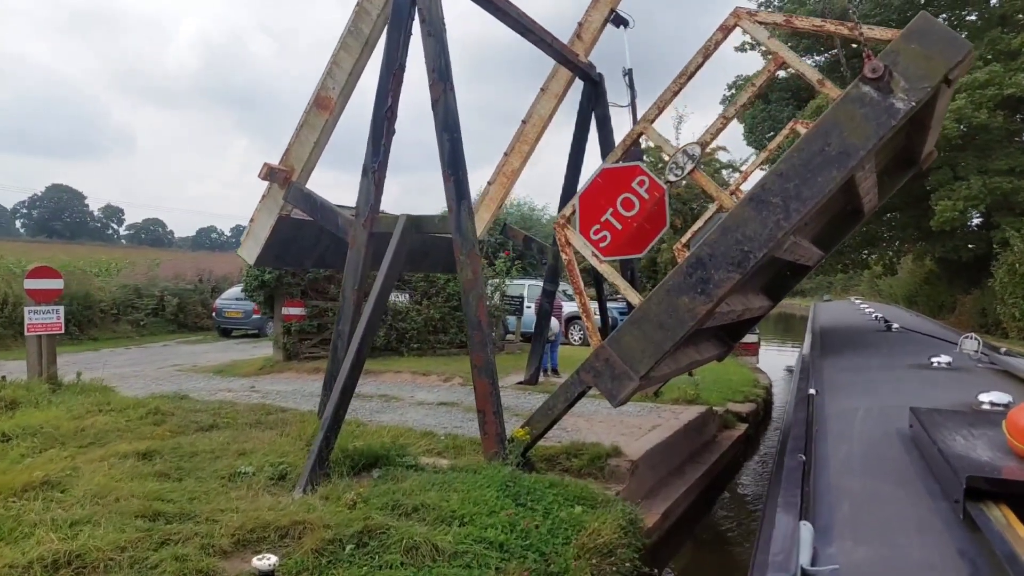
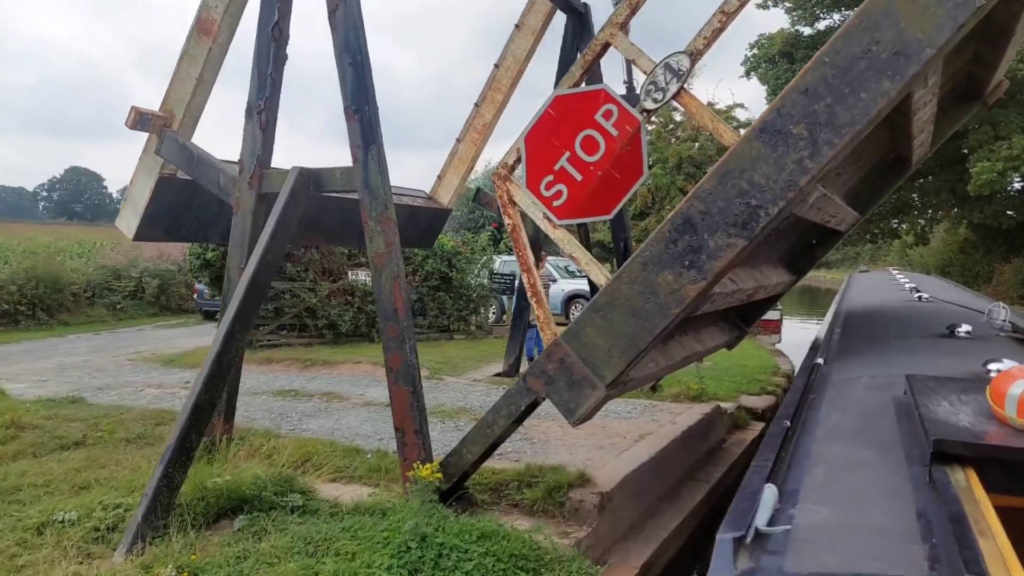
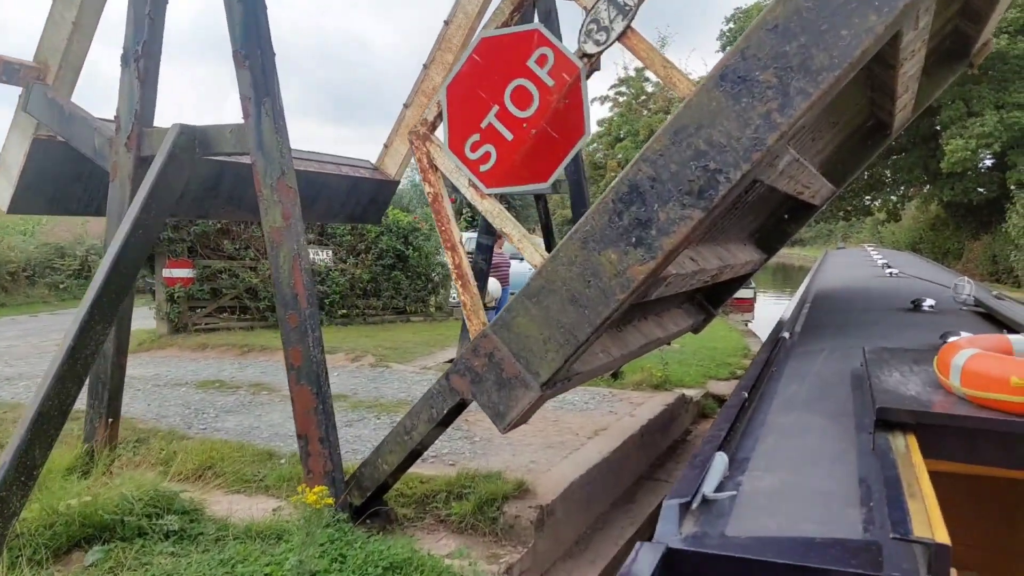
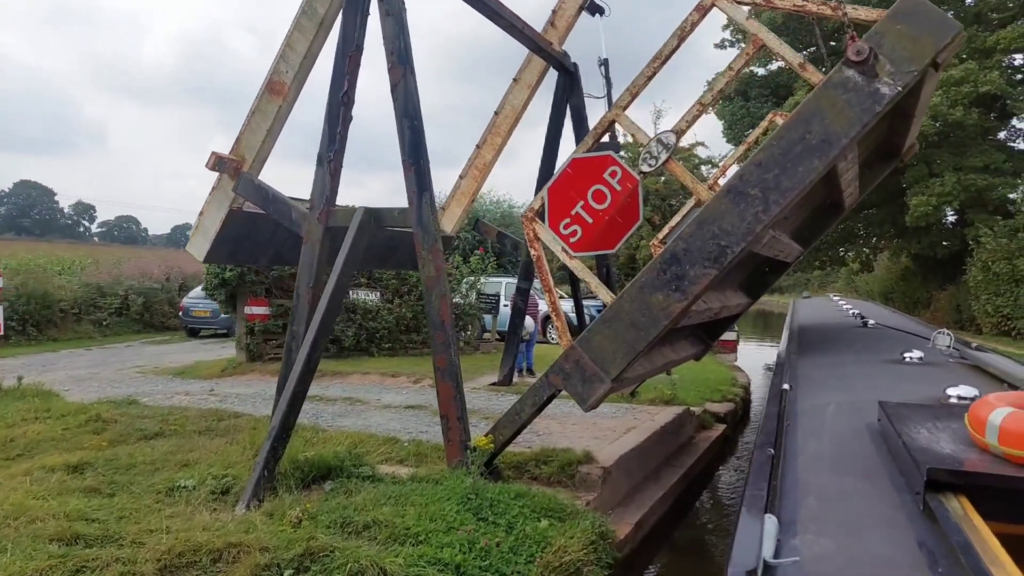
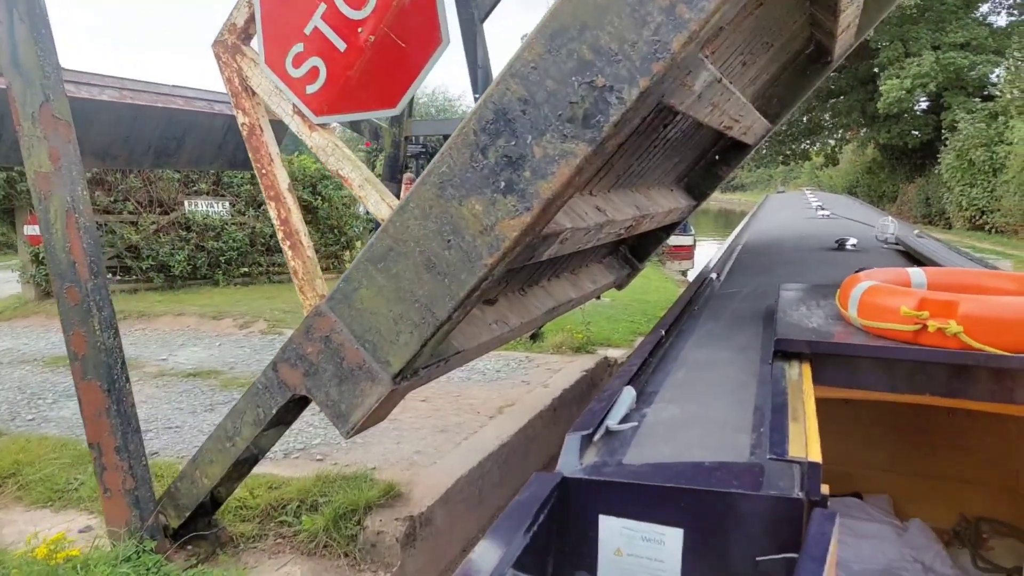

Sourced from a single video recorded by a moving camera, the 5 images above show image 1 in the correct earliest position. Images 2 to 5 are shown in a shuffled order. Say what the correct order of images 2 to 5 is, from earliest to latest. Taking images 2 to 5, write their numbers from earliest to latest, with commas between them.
4, 2, 3, 5
